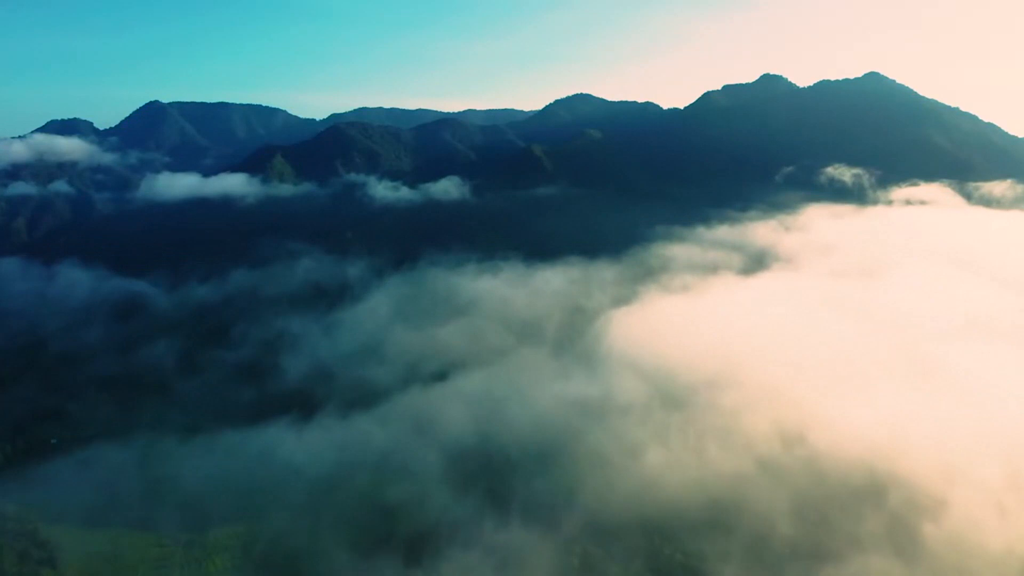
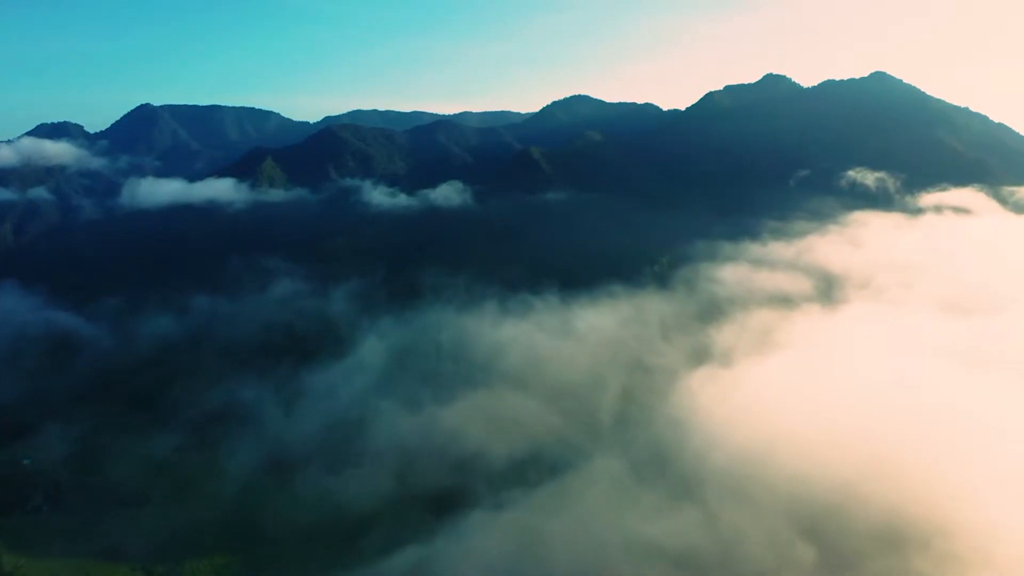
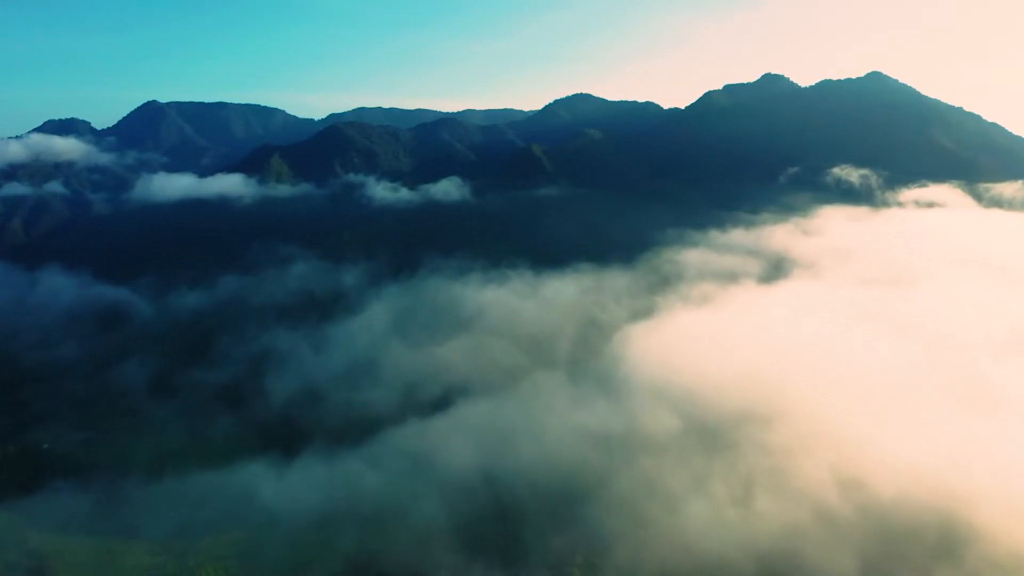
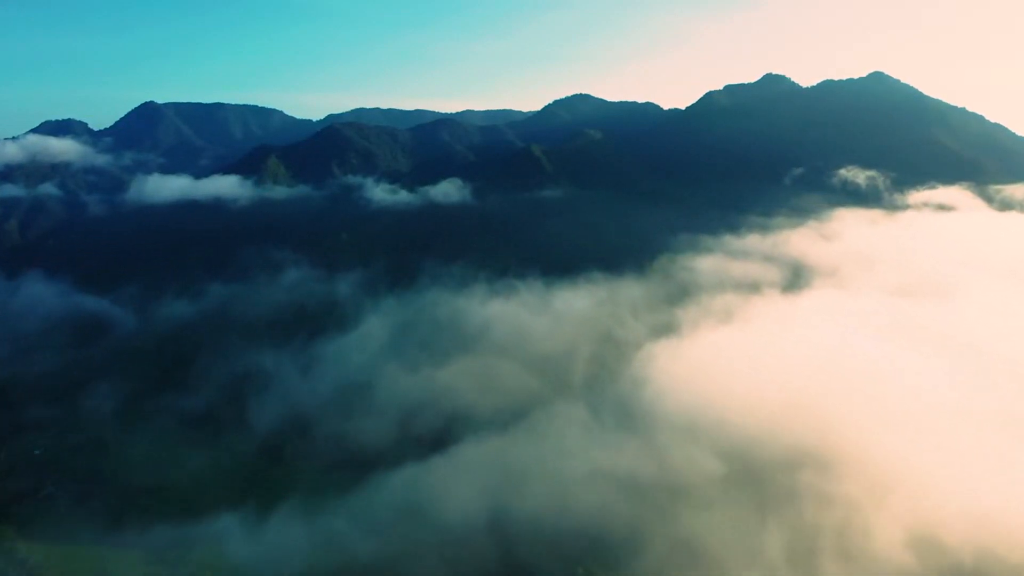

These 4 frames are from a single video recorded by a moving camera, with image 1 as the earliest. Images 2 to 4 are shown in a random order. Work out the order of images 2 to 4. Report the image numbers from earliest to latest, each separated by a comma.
3, 4, 2
